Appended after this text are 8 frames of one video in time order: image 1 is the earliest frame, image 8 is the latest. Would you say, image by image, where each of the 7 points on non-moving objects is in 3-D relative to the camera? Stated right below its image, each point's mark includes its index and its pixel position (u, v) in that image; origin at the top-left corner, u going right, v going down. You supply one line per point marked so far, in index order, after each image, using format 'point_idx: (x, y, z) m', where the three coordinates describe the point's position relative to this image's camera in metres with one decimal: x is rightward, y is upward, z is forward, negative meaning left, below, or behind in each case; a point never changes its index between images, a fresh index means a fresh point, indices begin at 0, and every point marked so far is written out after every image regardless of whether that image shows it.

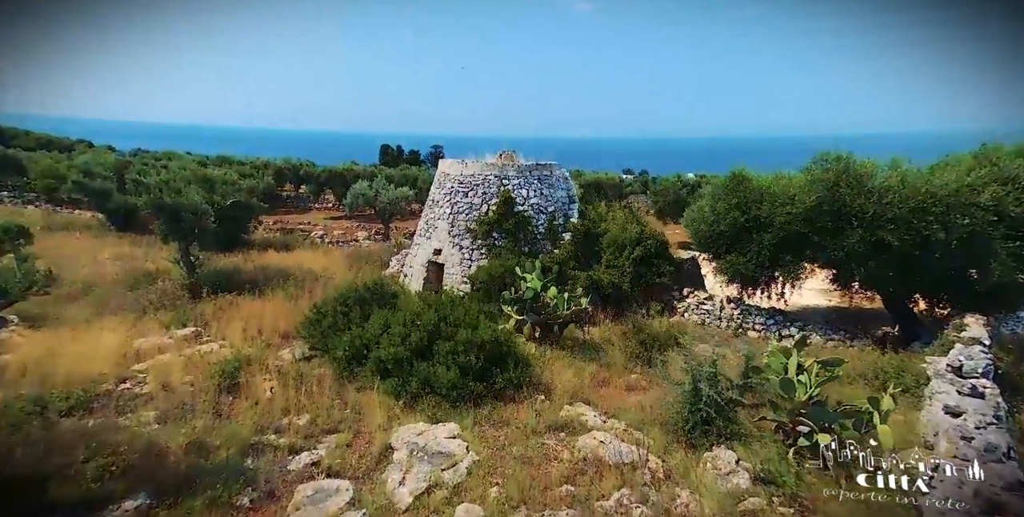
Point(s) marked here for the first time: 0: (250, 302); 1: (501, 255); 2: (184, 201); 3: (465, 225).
0: (-5.6, -0.9, +14.1) m
1: (-0.3, 0.0, +15.7) m
2: (-7.3, +1.2, +14.9) m
3: (-1.1, +0.8, +16.2) m
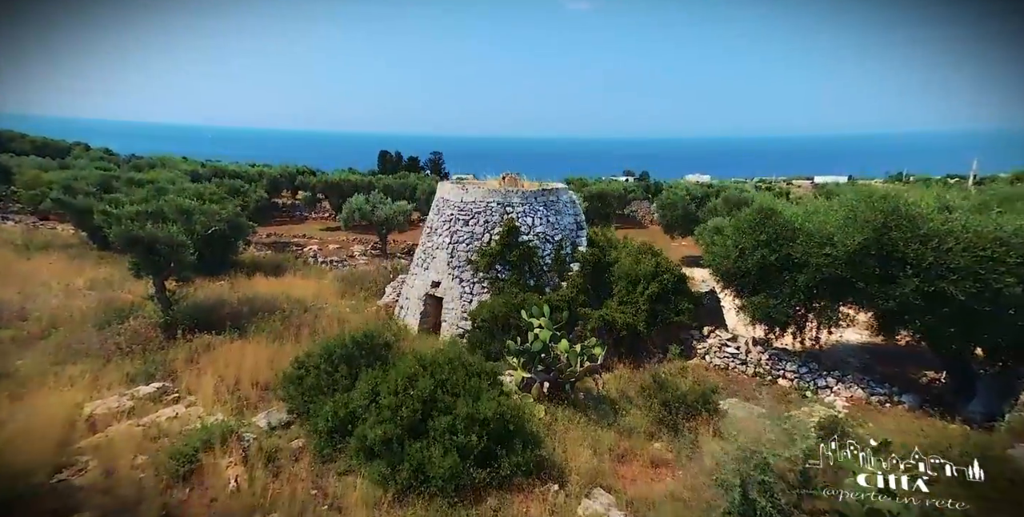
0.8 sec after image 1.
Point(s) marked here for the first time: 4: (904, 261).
0: (-5.5, -1.7, +12.9) m
1: (-0.2, -0.7, +14.5) m
2: (-7.2, +0.5, +13.6) m
3: (-1.0, 0.0, +15.0) m
4: (+6.3, -0.1, +10.6) m
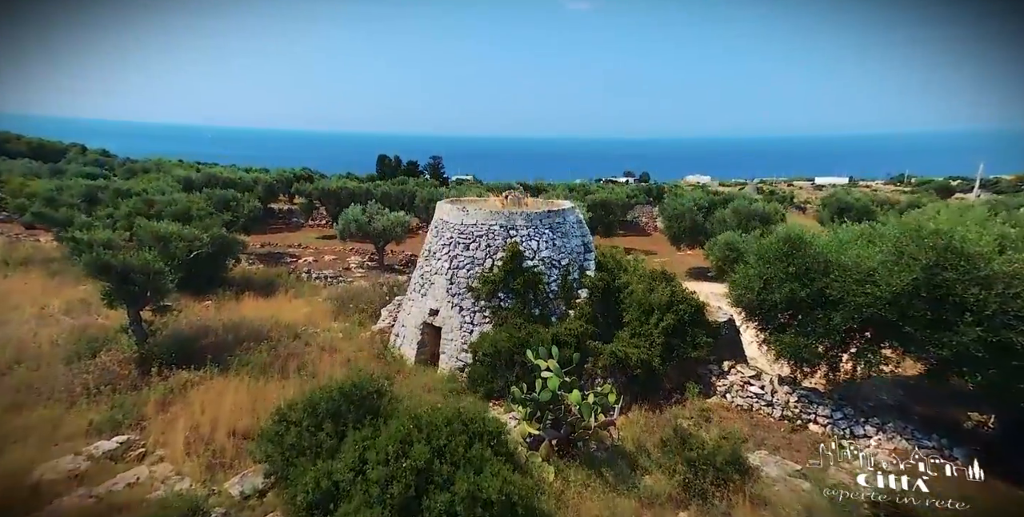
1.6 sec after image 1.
0: (-5.5, -2.2, +11.8) m
1: (-0.1, -1.2, +13.4) m
2: (-7.1, 0.0, +12.6) m
3: (-0.9, -0.5, +13.9) m
4: (+6.4, -0.6, +9.6) m
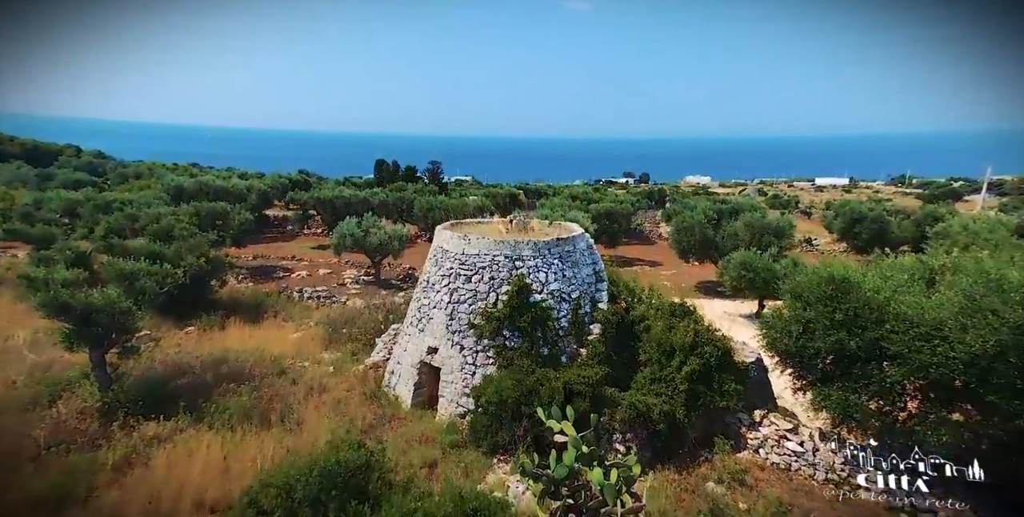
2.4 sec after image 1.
0: (-5.4, -2.8, +10.5) m
1: (0.0, -1.9, +12.1) m
2: (-7.0, -0.7, +11.3) m
3: (-0.8, -1.1, +12.6) m
4: (+6.5, -1.3, +8.3) m
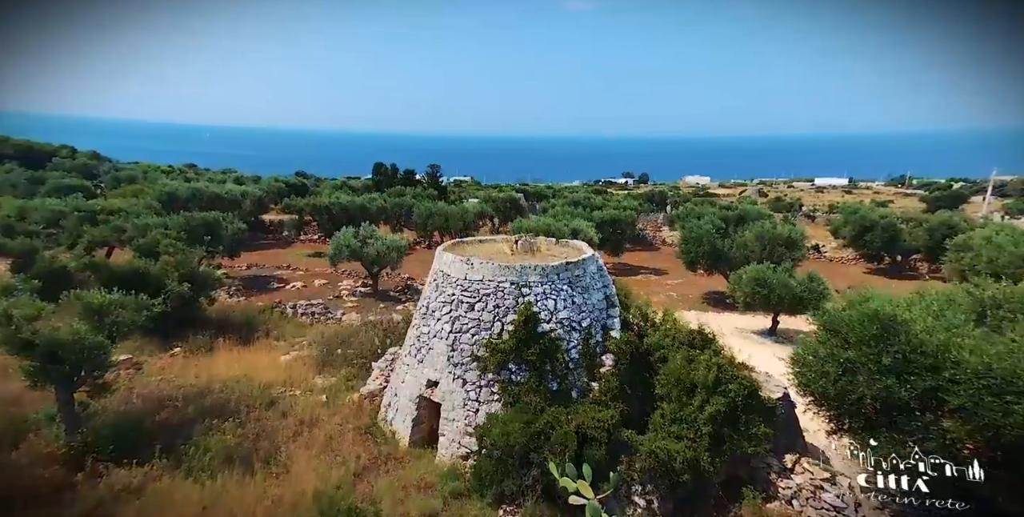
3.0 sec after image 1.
0: (-5.2, -3.3, +9.6) m
1: (+0.1, -2.3, +11.2) m
2: (-6.9, -1.1, +10.3) m
3: (-0.7, -1.6, +11.7) m
4: (+6.6, -1.7, +7.3) m
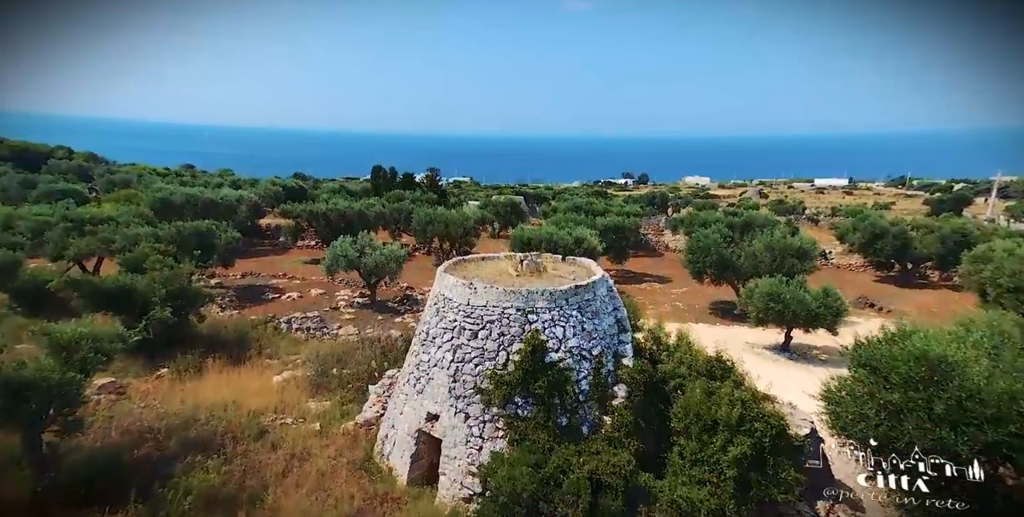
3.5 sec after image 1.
0: (-5.1, -3.7, +8.8) m
1: (+0.2, -2.7, +10.4) m
2: (-6.8, -1.5, +9.5) m
3: (-0.6, -2.0, +10.9) m
4: (+6.7, -2.1, +6.5) m
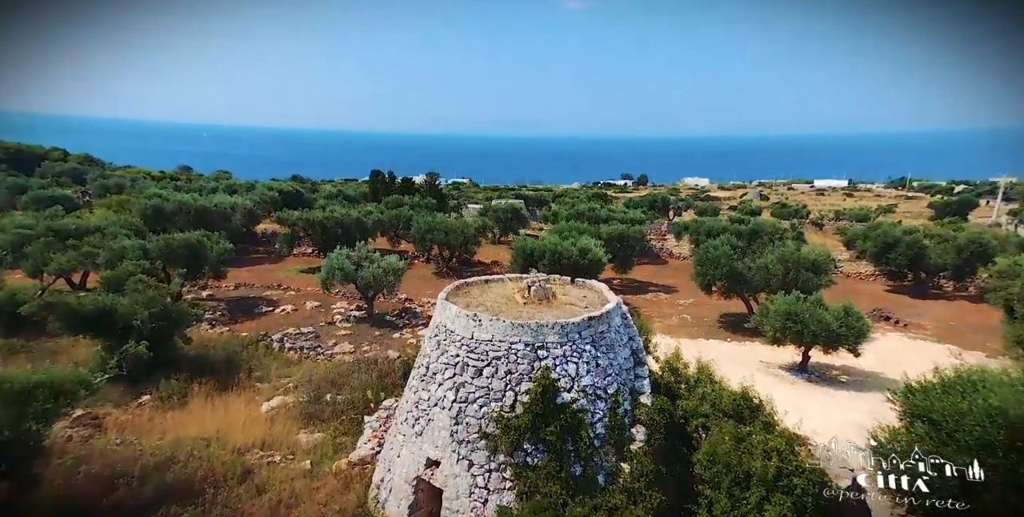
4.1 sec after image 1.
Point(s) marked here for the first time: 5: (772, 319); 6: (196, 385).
0: (-5.0, -4.2, +7.7) m
1: (+0.3, -3.2, +9.4) m
2: (-6.7, -2.0, +8.5) m
3: (-0.5, -2.5, +9.8) m
4: (+6.9, -2.6, +5.5) m
5: (+7.3, -1.7, +18.8) m
6: (-7.6, -3.1, +16.0) m
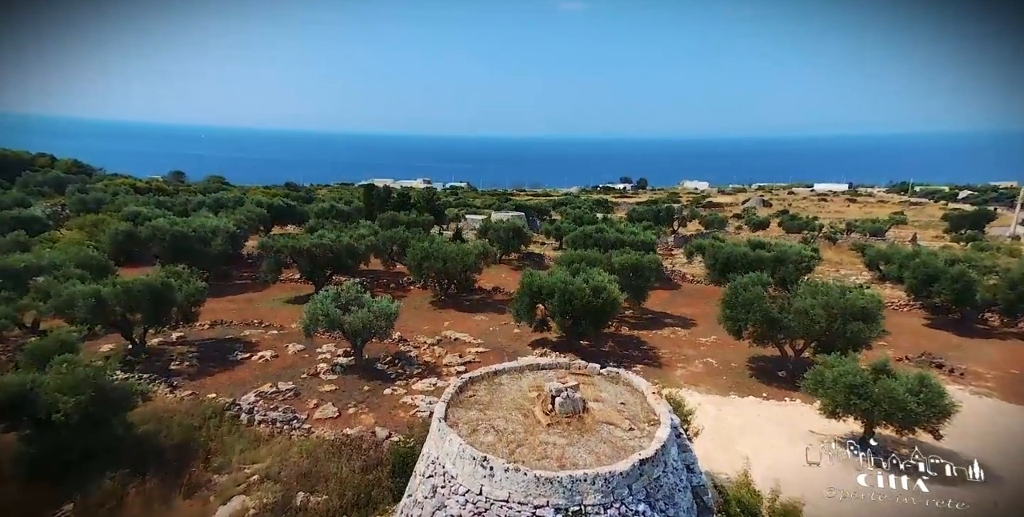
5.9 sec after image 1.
0: (-4.7, -5.6, +4.8) m
1: (+0.6, -4.6, +6.4) m
2: (-6.4, -3.4, +5.5) m
3: (-0.2, -3.9, +6.9) m
4: (+7.1, -4.0, +2.6) m
5: (+7.6, -3.1, +15.8) m
6: (-7.4, -4.5, +13.1) m
